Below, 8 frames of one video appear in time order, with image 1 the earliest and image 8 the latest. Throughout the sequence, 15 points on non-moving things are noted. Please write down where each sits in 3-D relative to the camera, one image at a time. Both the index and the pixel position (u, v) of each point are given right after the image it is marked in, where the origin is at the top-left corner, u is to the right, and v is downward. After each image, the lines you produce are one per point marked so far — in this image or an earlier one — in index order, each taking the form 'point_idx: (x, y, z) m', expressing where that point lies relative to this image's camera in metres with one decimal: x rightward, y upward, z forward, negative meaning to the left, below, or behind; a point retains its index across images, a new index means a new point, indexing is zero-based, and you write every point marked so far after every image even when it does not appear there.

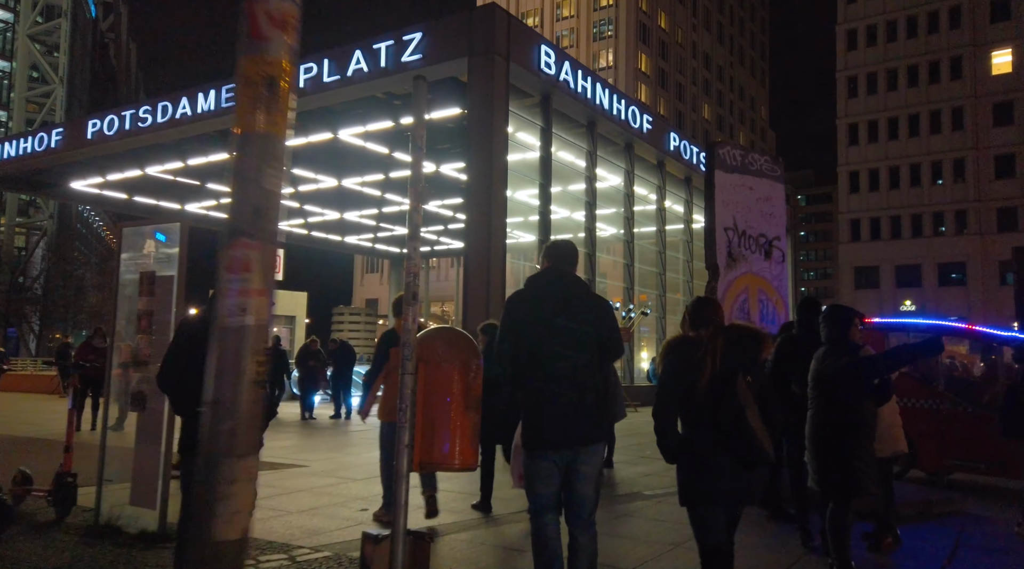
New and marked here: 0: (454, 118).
0: (-1.6, +4.6, +20.1) m
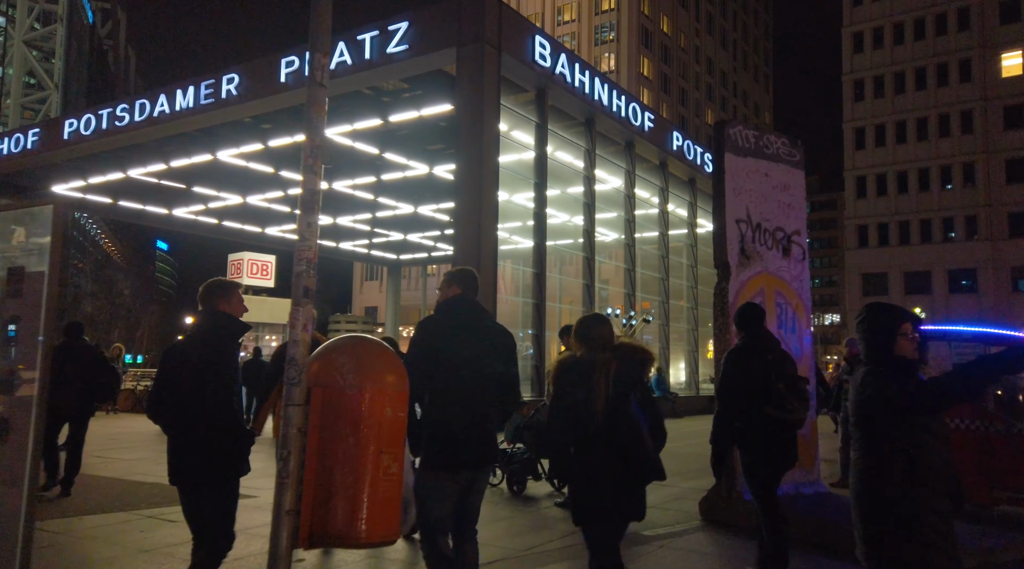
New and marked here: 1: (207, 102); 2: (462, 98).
0: (-1.8, +4.5, +19.1) m
1: (-7.8, +4.6, +18.7) m
2: (-1.1, +3.9, +15.4) m
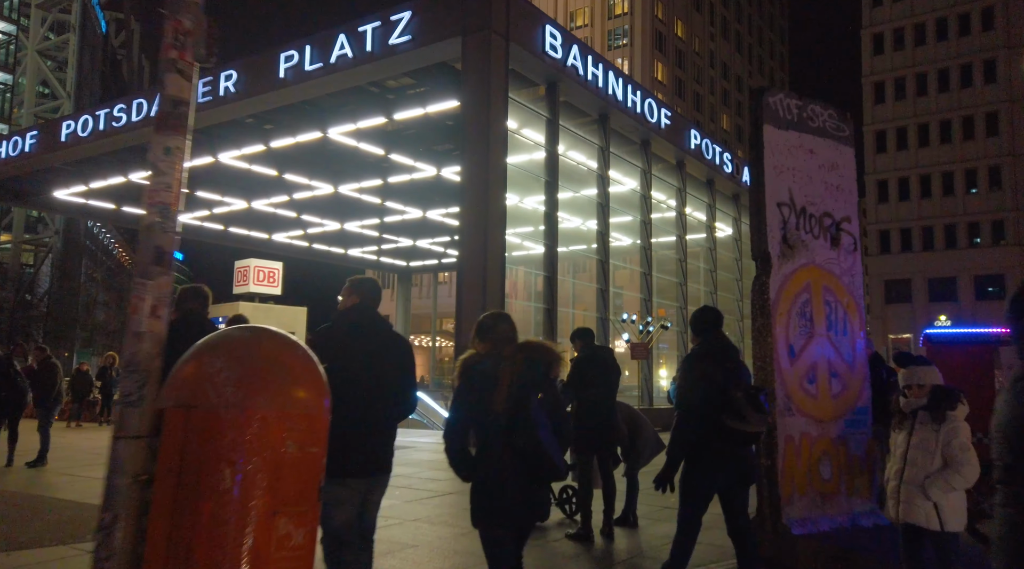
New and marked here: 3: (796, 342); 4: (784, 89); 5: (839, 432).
0: (-1.5, +4.3, +18.3) m
1: (-7.5, +4.5, +18.0) m
2: (-0.9, +3.8, +14.6) m
3: (+2.0, -0.4, +5.3) m
4: (+2.1, +1.5, +5.5) m
5: (+2.4, -1.1, +5.4) m
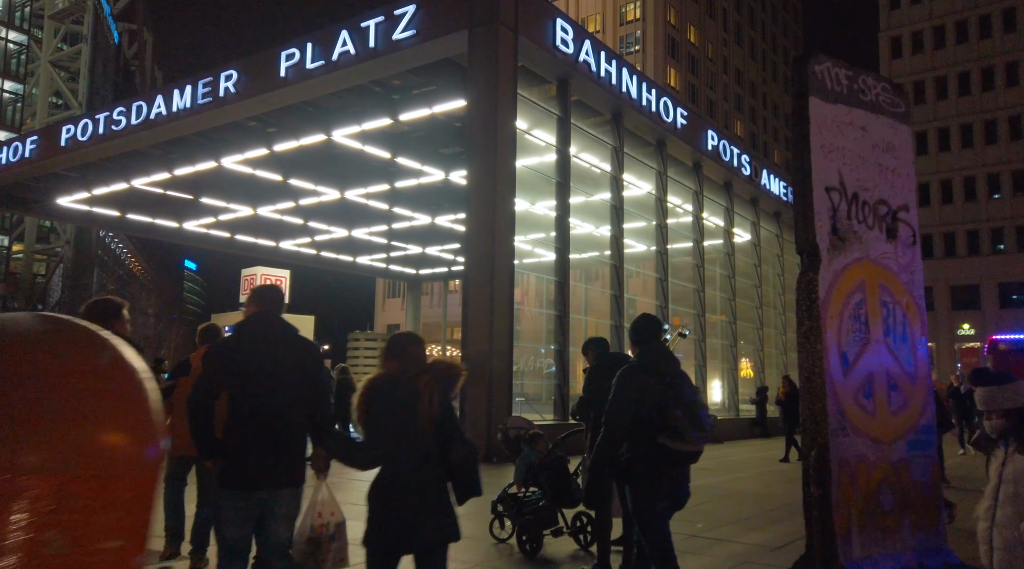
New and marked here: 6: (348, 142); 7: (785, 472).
0: (-1.3, +4.2, +17.7) m
1: (-7.3, +4.3, +17.4) m
2: (-0.7, +3.7, +13.9) m
3: (+2.1, -0.4, +4.5) m
4: (+2.1, +1.5, +4.8) m
5: (+2.4, -1.1, +4.6) m
6: (-4.4, +3.9, +19.9) m
7: (+4.5, -3.1, +12.1) m
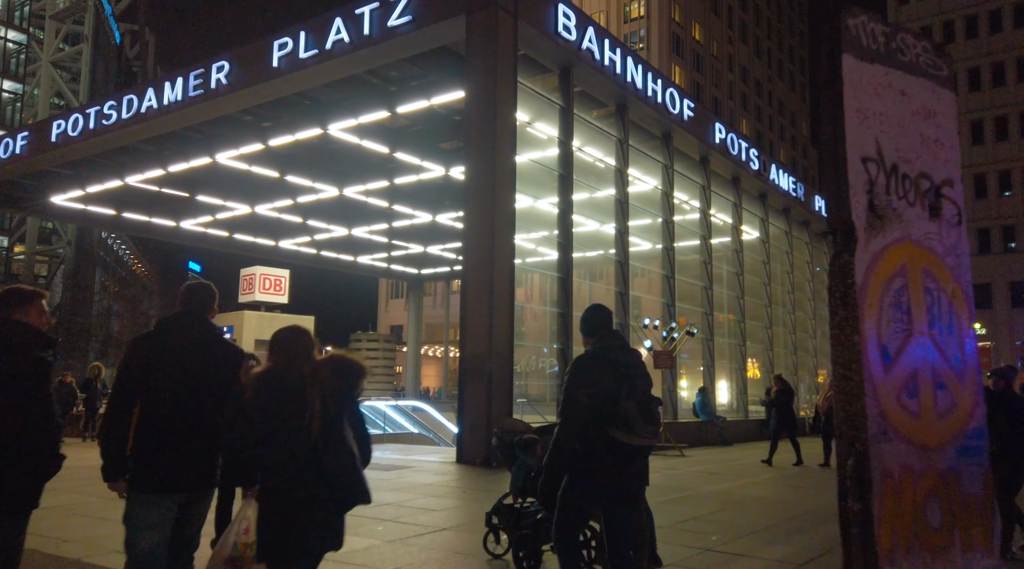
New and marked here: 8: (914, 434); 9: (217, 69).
0: (-1.3, +4.2, +17.1) m
1: (-7.3, +4.4, +16.9) m
2: (-0.7, +3.7, +13.3) m
3: (+2.0, -0.3, +3.9) m
4: (+2.0, +1.6, +4.2) m
5: (+2.4, -1.0, +4.0) m
6: (-4.4, +3.9, +19.3) m
7: (+4.5, -3.0, +11.5) m
8: (+2.1, -0.8, +3.9) m
9: (-6.6, +4.8, +16.5) m
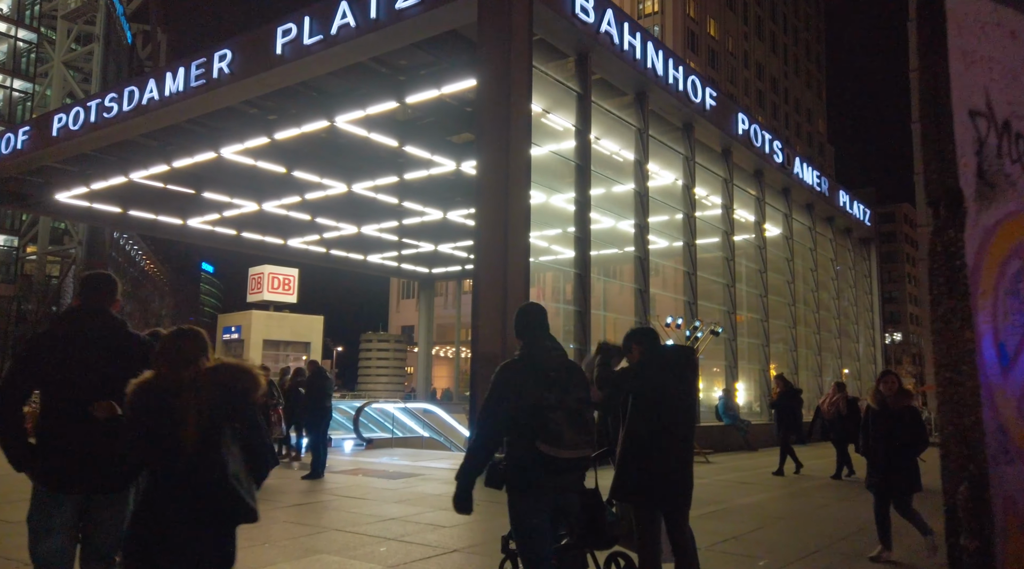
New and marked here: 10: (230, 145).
0: (-0.9, +4.3, +16.4) m
1: (-7.0, +4.4, +16.3) m
2: (-0.4, +3.8, +12.6) m
3: (+2.1, -0.2, +3.2) m
4: (+2.2, +1.6, +3.4) m
5: (+2.5, -0.9, +3.2) m
6: (-4.1, +4.0, +18.7) m
7: (+4.7, -3.0, +10.7) m
8: (+2.3, -0.7, +3.1) m
9: (-6.3, +4.9, +15.8) m
10: (-7.6, +3.7, +19.7) m
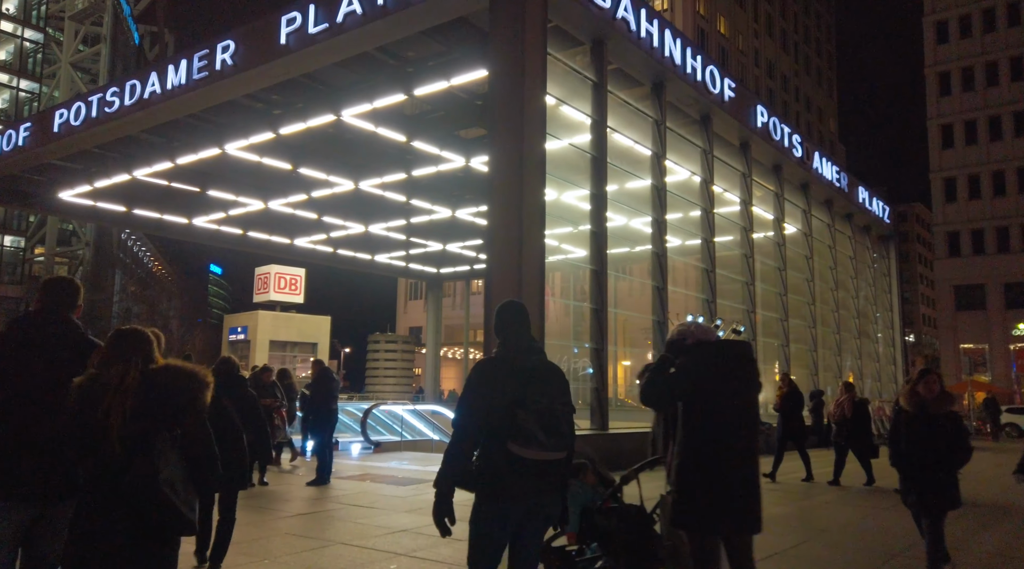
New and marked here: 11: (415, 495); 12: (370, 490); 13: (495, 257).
0: (-0.7, +4.3, +15.9) m
1: (-6.7, +4.5, +15.8) m
2: (-0.2, +3.9, +12.1) m
3: (+2.3, -0.2, +2.6) m
4: (+2.3, +1.7, +2.9) m
5: (+2.6, -0.8, +2.7) m
6: (-3.8, +4.0, +18.2) m
7: (+4.9, -2.9, +10.1) m
8: (+2.4, -0.6, +2.6) m
9: (-6.1, +4.9, +15.4) m
10: (-7.3, +3.8, +19.2) m
11: (-1.2, -2.6, +8.9) m
12: (-1.8, -2.6, +9.2) m
13: (-0.3, +0.6, +11.7) m
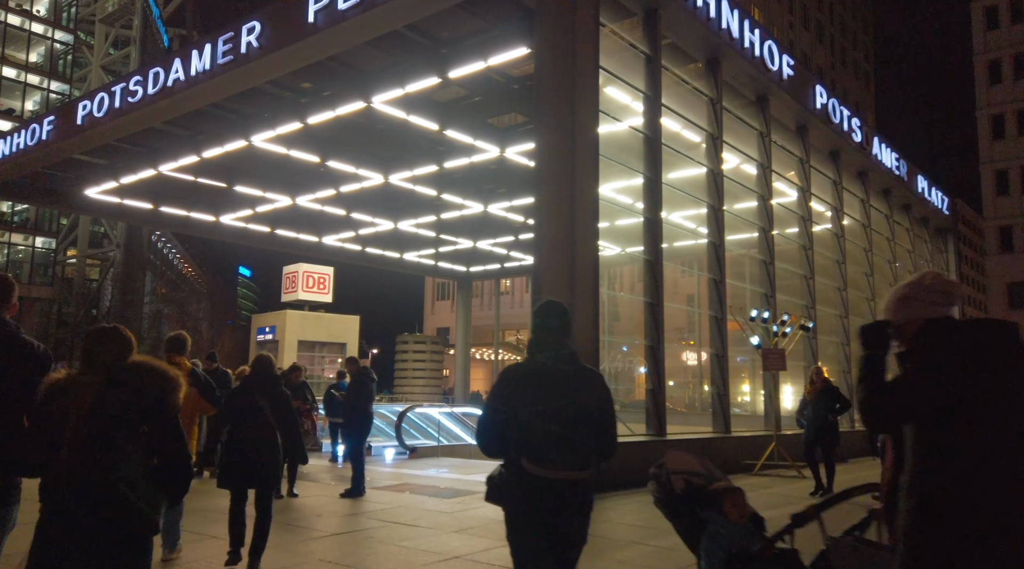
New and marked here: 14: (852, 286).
0: (+0.2, +4.5, +14.9) m
1: (-5.9, +4.6, +15.0) m
2: (+0.5, +4.0, +11.1) m
3: (+2.7, 0.0, +1.5) m
4: (+2.7, +1.9, +1.8) m
5: (+3.0, -0.7, +1.6) m
6: (-2.9, +4.1, +17.3) m
7: (+5.6, -2.8, +8.9) m
8: (+2.8, -0.5, +1.5) m
9: (-5.2, +5.0, +14.6) m
10: (-6.3, +3.9, +18.4) m
11: (-0.5, -2.4, +7.9) m
12: (-1.1, -2.5, +8.2) m
13: (+0.4, +0.7, +10.7) m
14: (+9.2, -0.1, +19.8) m
